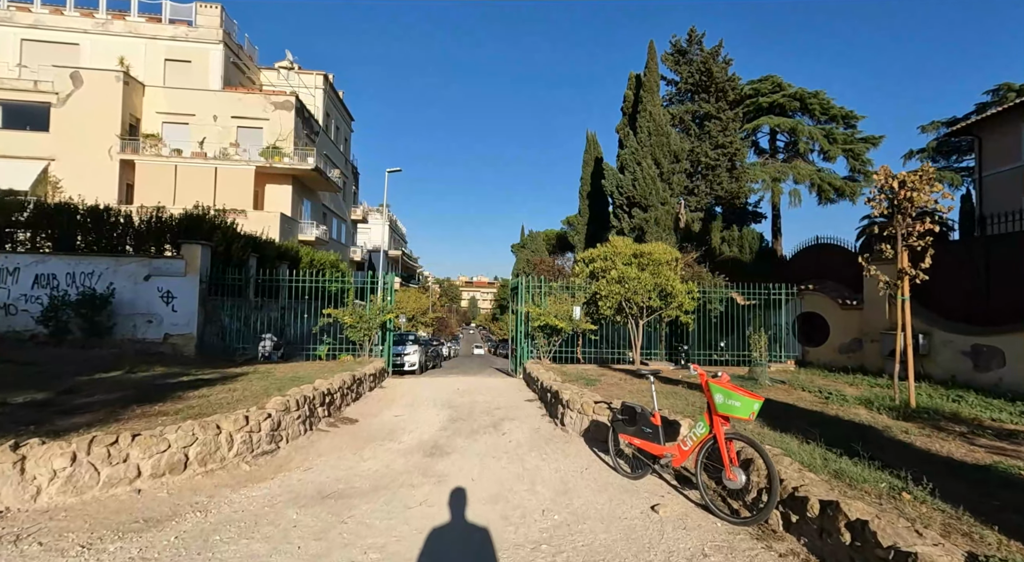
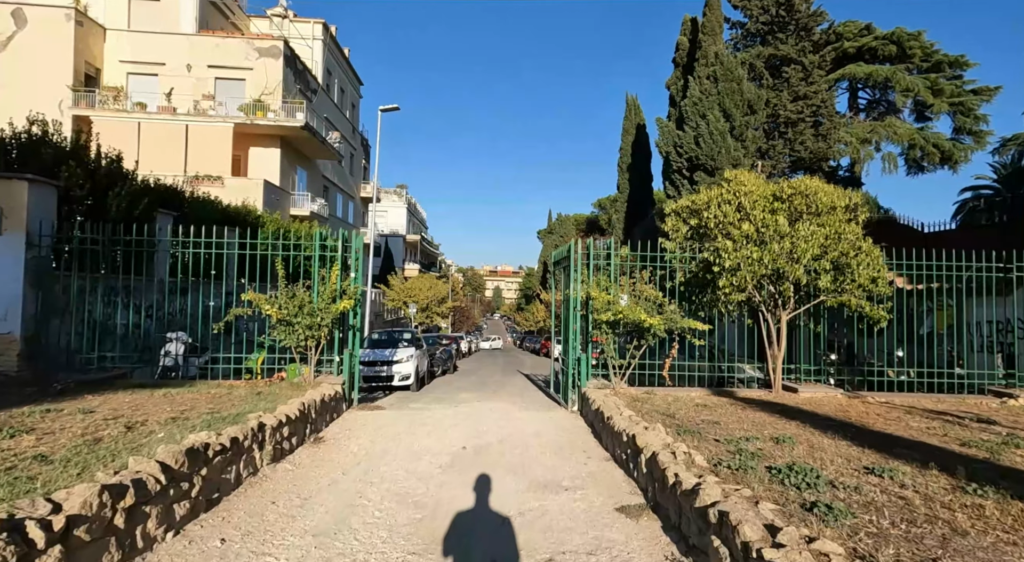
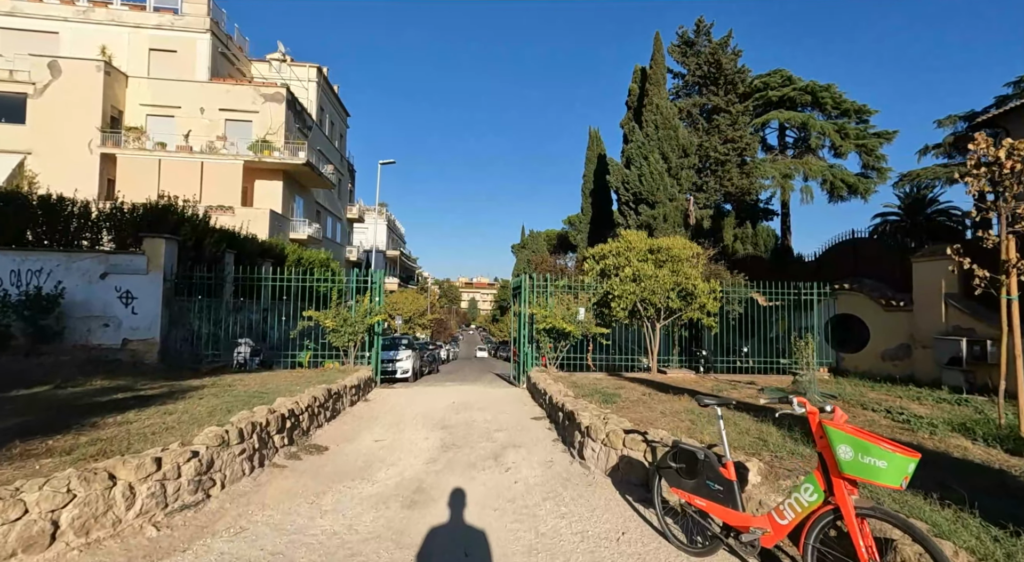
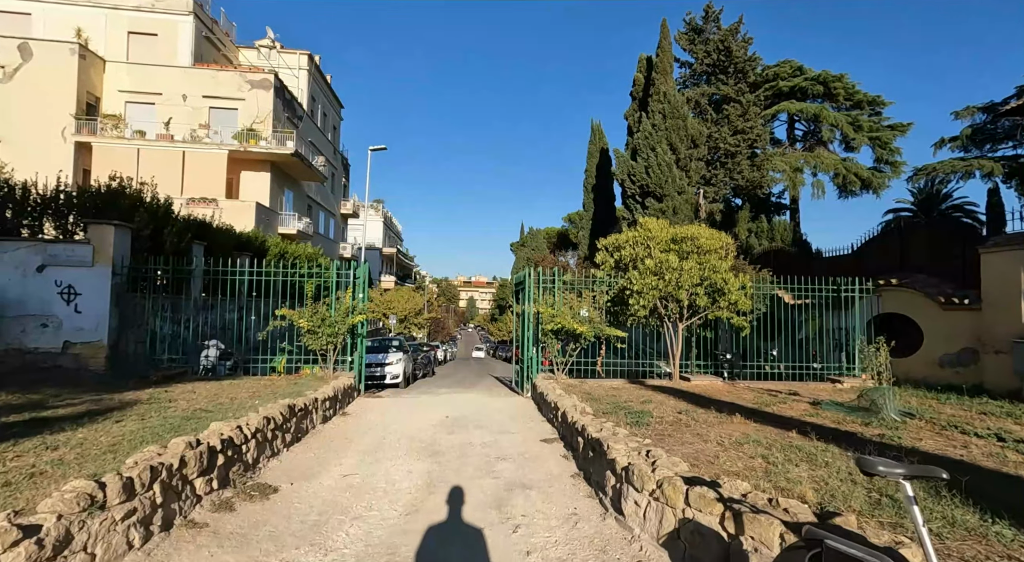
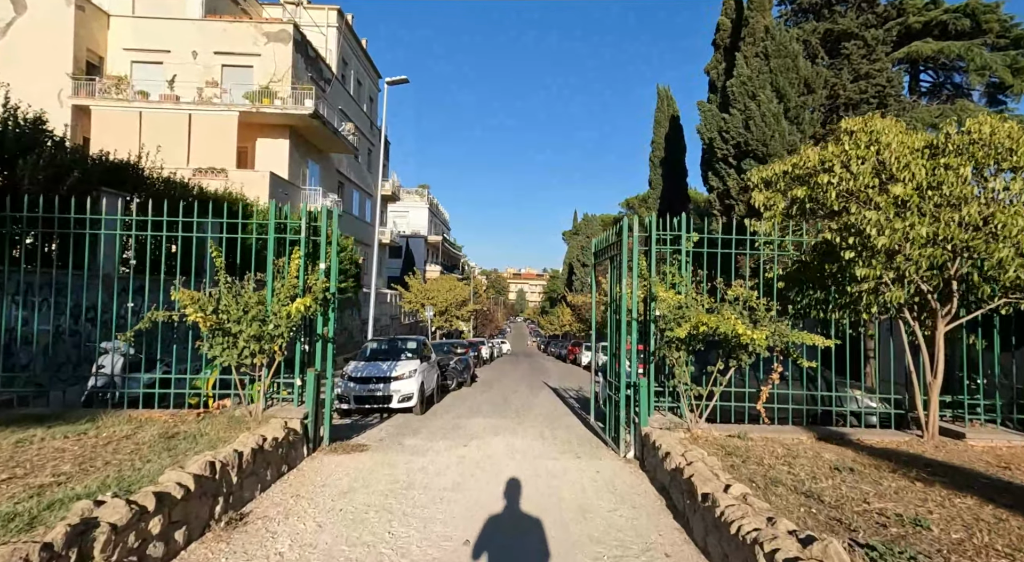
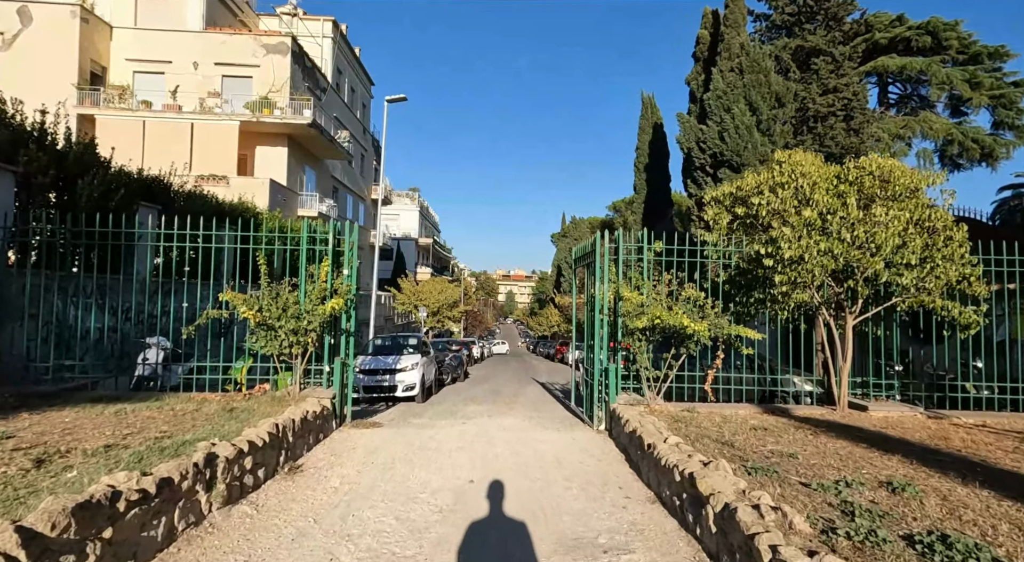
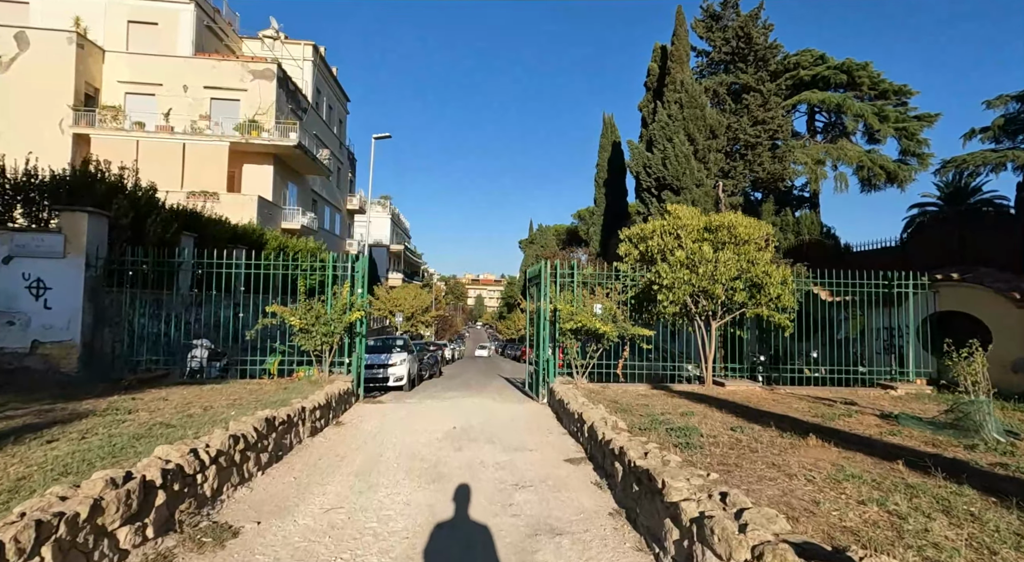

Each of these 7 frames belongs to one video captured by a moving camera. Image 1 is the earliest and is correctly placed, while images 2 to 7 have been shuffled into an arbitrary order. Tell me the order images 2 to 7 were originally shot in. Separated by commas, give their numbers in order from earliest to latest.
3, 4, 7, 2, 6, 5
